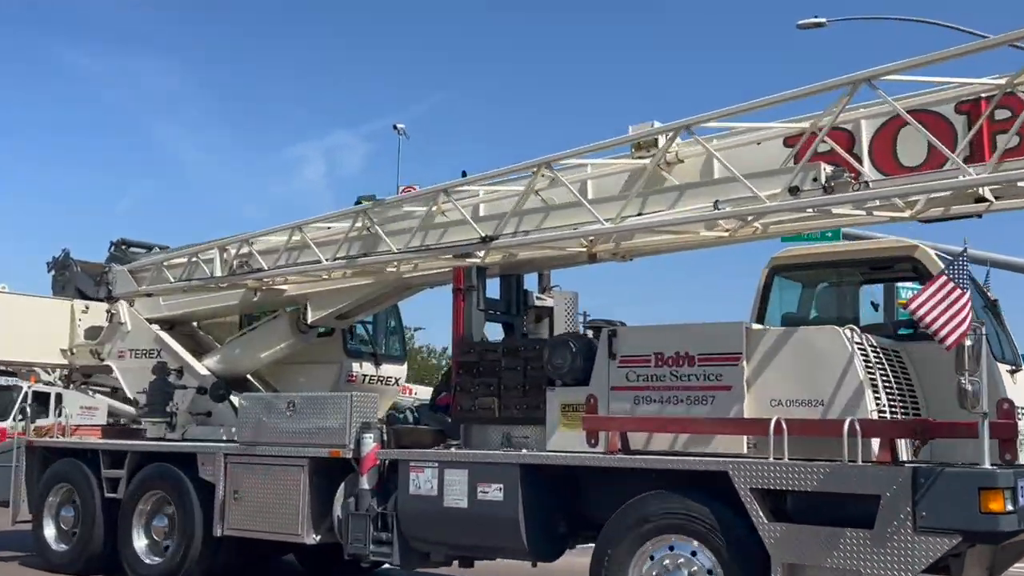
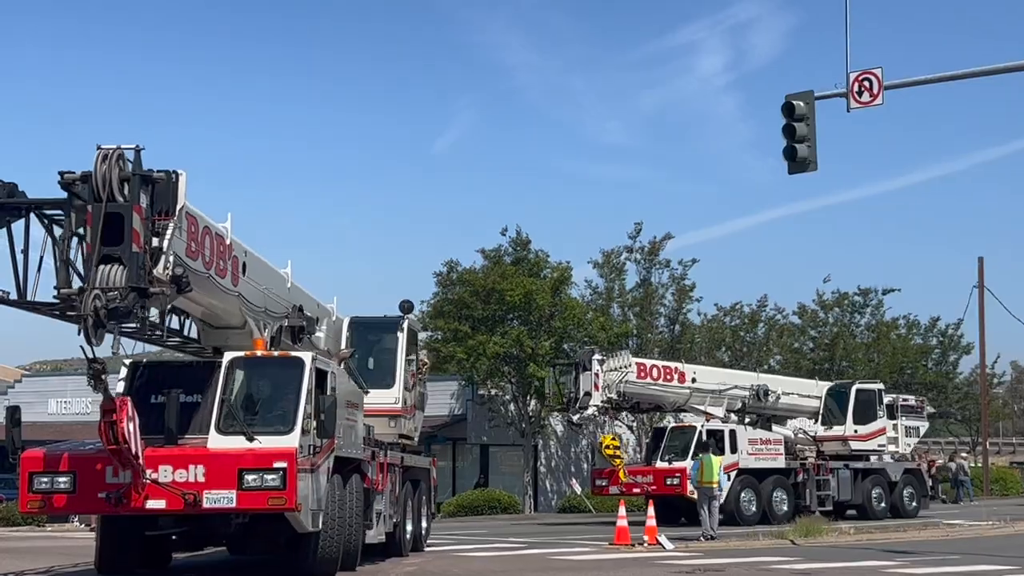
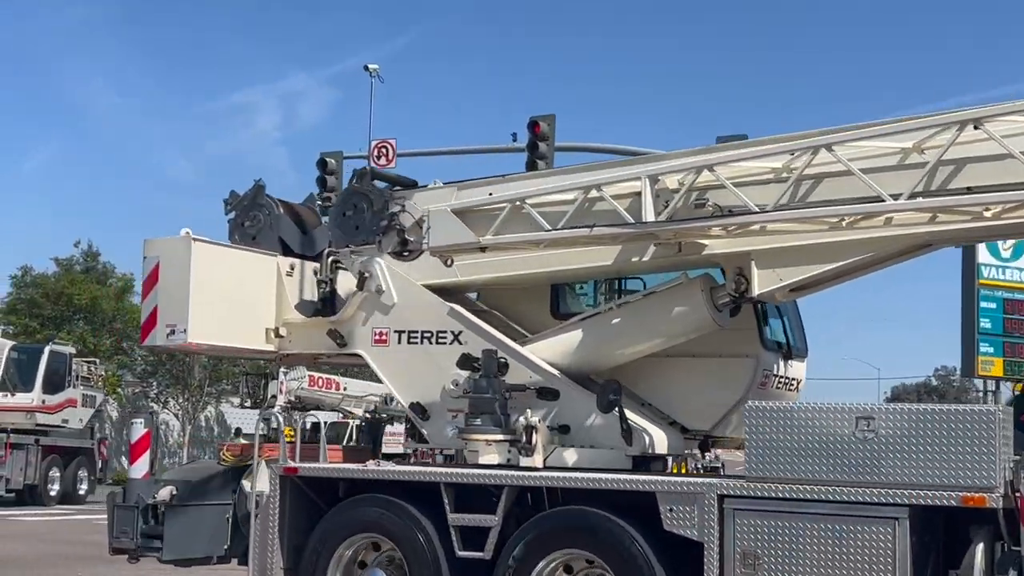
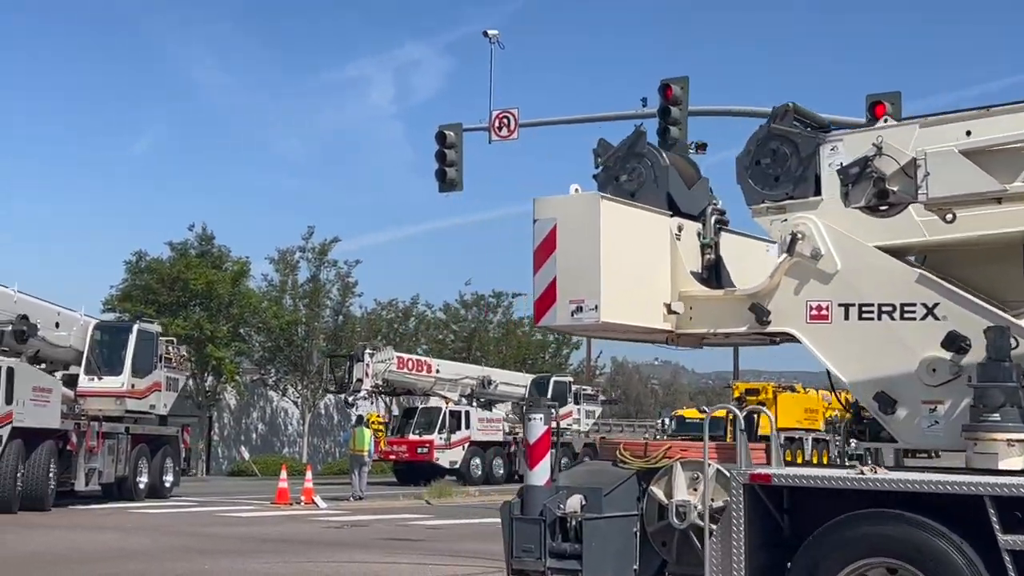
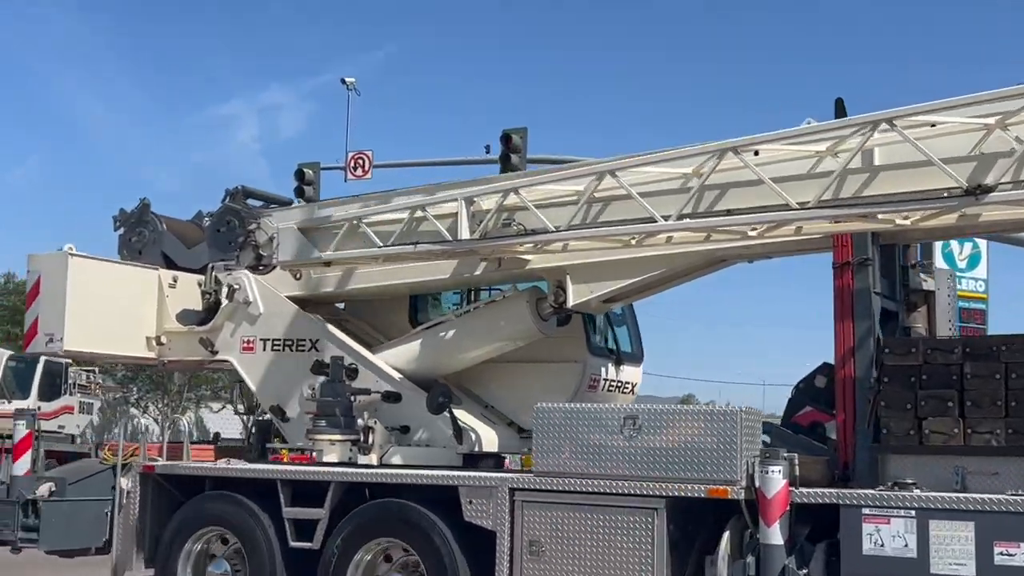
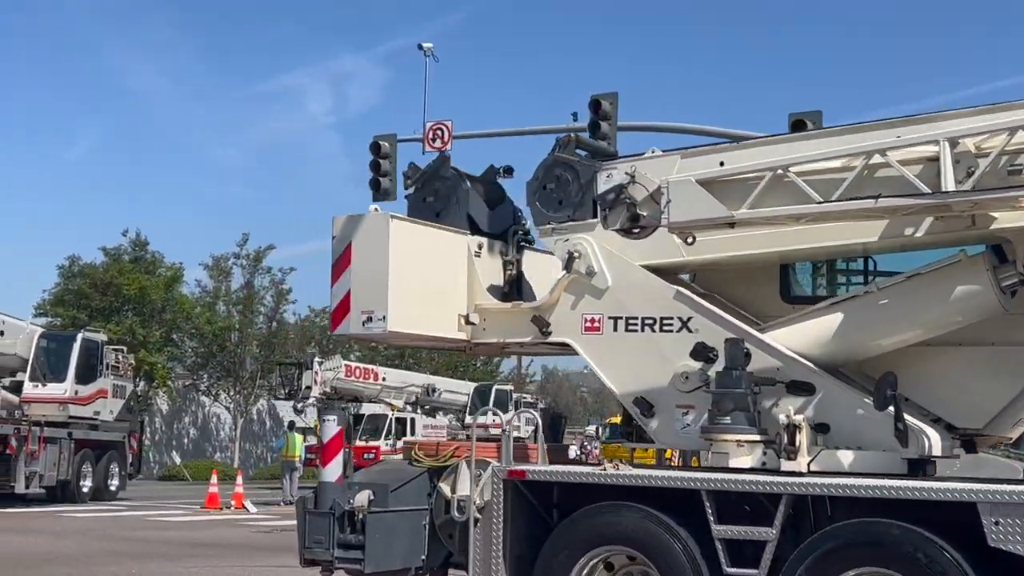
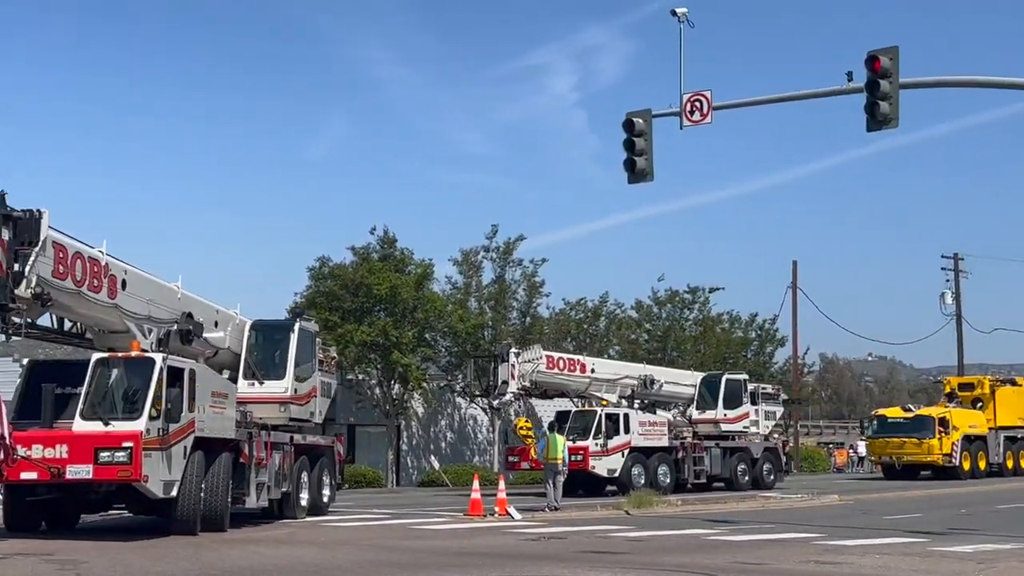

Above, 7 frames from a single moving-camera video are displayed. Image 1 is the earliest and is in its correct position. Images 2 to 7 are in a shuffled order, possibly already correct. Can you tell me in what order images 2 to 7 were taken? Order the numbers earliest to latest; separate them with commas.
5, 3, 6, 4, 7, 2
